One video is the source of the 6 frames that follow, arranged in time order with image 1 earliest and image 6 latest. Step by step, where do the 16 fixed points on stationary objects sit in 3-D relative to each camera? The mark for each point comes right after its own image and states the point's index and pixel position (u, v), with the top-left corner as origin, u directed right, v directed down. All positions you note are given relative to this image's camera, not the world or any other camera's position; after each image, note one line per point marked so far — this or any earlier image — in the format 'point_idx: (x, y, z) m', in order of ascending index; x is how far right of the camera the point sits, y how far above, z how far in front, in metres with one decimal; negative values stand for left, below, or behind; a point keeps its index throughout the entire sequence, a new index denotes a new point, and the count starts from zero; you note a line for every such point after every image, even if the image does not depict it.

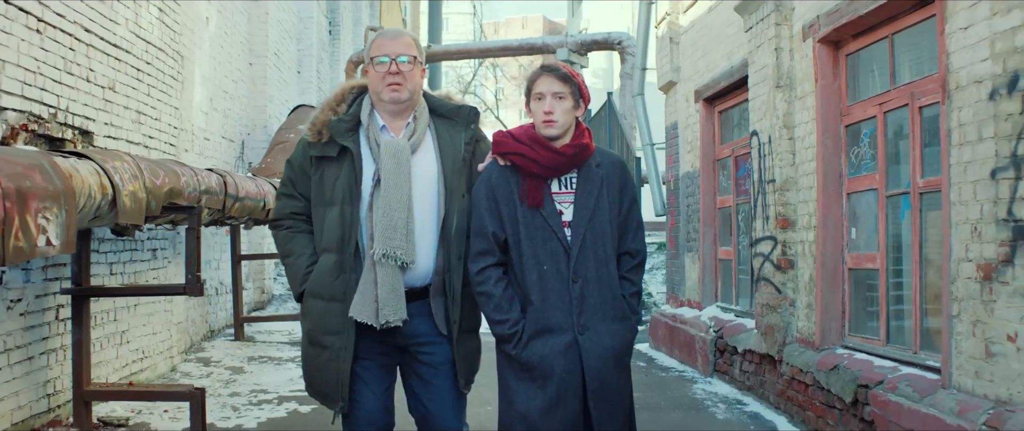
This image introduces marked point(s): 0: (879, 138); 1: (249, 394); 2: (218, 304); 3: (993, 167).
0: (+1.5, +0.3, +4.6) m
1: (-1.5, -1.0, +6.2) m
2: (-2.3, -0.7, +8.7) m
3: (+1.5, +0.2, +3.5) m
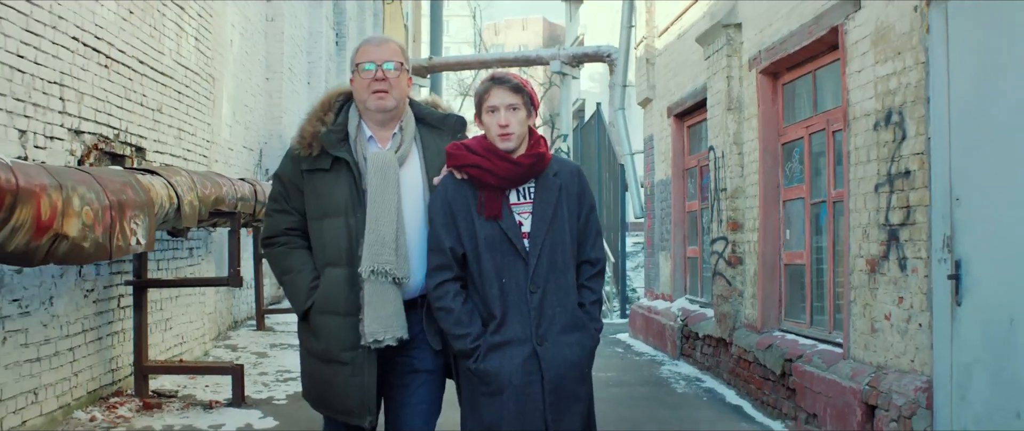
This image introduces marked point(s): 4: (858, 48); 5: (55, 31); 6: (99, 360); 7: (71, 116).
0: (+1.5, +0.3, +5.5) m
1: (-1.5, -1.0, +7.1) m
2: (-2.3, -0.7, +9.6) m
3: (+1.5, +0.1, +4.4) m
4: (+1.4, +0.7, +4.6) m
5: (-2.0, +0.8, +5.0) m
6: (-2.1, -0.7, +5.6) m
7: (-2.1, +0.5, +5.2) m
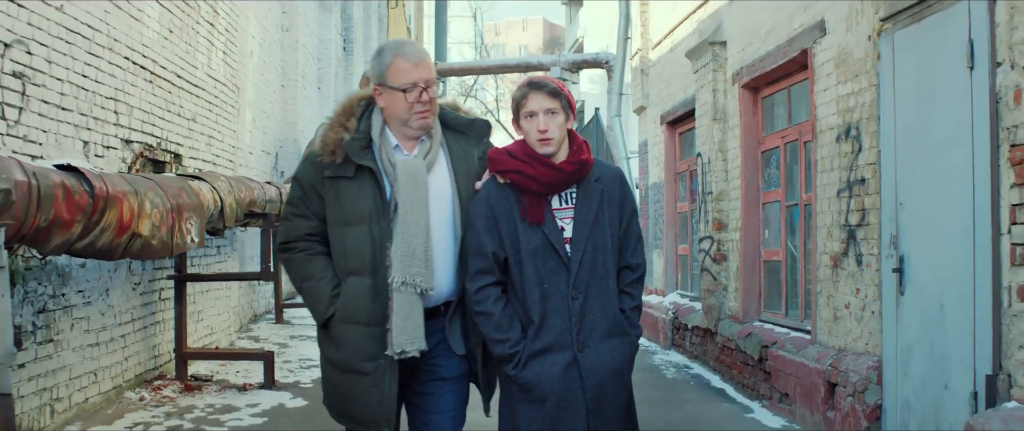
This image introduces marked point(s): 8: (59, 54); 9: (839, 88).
0: (+1.5, +0.3, +6.2) m
1: (-1.5, -1.0, +7.7) m
2: (-2.3, -0.7, +10.3) m
3: (+1.5, +0.1, +5.1) m
4: (+1.5, +0.7, +5.2) m
5: (-2.0, +0.8, +5.6) m
6: (-2.1, -0.7, +6.2) m
7: (-2.0, +0.5, +5.8) m
8: (-2.0, +0.7, +4.9) m
9: (+1.5, +0.6, +5.1) m
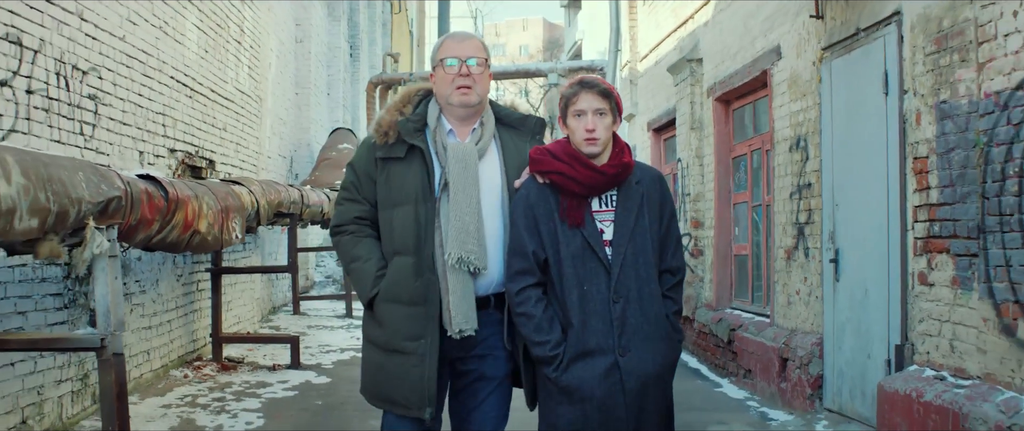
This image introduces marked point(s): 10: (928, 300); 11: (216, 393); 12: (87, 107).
0: (+1.5, +0.3, +7.0) m
1: (-1.5, -1.0, +8.5) m
2: (-2.3, -0.7, +11.1) m
3: (+1.5, +0.1, +5.9) m
4: (+1.5, +0.7, +6.1) m
5: (-2.0, +0.8, +6.4) m
6: (-2.1, -0.7, +7.1) m
7: (-2.0, +0.5, +6.6) m
8: (-2.0, +0.7, +5.7) m
9: (+1.5, +0.6, +5.9) m
10: (+1.6, -0.3, +4.2) m
11: (-1.7, -1.0, +6.2) m
12: (-2.0, +0.5, +5.2) m
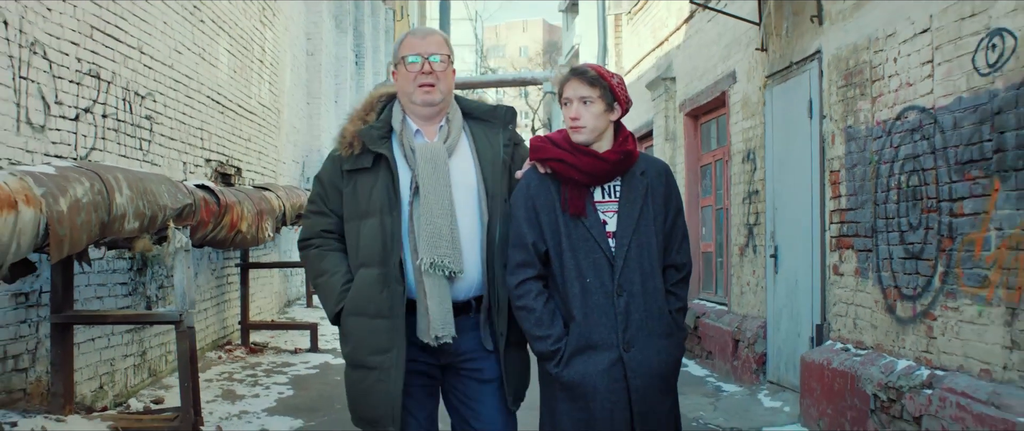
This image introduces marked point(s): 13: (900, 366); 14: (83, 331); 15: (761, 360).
0: (+1.4, +0.3, +7.9) m
1: (-1.5, -1.0, +9.5) m
2: (-2.4, -0.7, +12.1) m
3: (+1.4, +0.1, +6.8) m
4: (+1.4, +0.7, +7.0) m
5: (-2.1, +0.8, +7.4) m
6: (-2.1, -0.7, +8.0) m
7: (-2.1, +0.4, +7.6) m
8: (-2.1, +0.7, +6.7) m
9: (+1.4, +0.6, +6.8) m
10: (+1.5, -0.3, +5.1) m
11: (-1.7, -1.0, +7.2) m
12: (-2.0, +0.5, +6.2) m
13: (+1.5, -0.6, +4.3) m
14: (-2.0, -0.5, +5.2) m
15: (+1.4, -0.8, +6.3) m
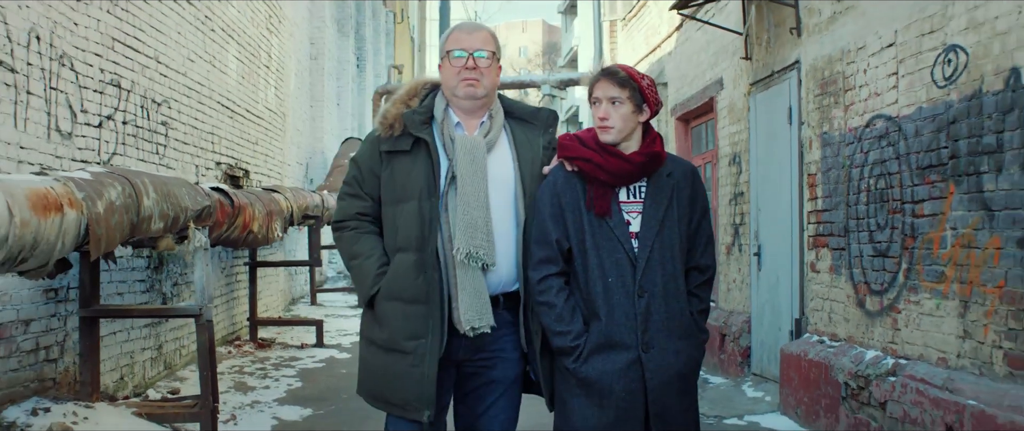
0: (+1.4, +0.3, +8.3) m
1: (-1.6, -1.0, +9.8) m
2: (-2.4, -0.7, +12.4) m
3: (+1.4, +0.1, +7.2) m
4: (+1.4, +0.7, +7.4) m
5: (-2.1, +0.8, +7.7) m
6: (-2.1, -0.8, +8.4) m
7: (-2.1, +0.4, +7.9) m
8: (-2.1, +0.7, +7.0) m
9: (+1.4, +0.6, +7.2) m
10: (+1.5, -0.3, +5.5) m
11: (-1.7, -1.0, +7.5) m
12: (-2.1, +0.5, +6.5) m
13: (+1.5, -0.6, +4.7) m
14: (-2.0, -0.5, +5.6) m
15: (+1.4, -0.8, +6.6) m
